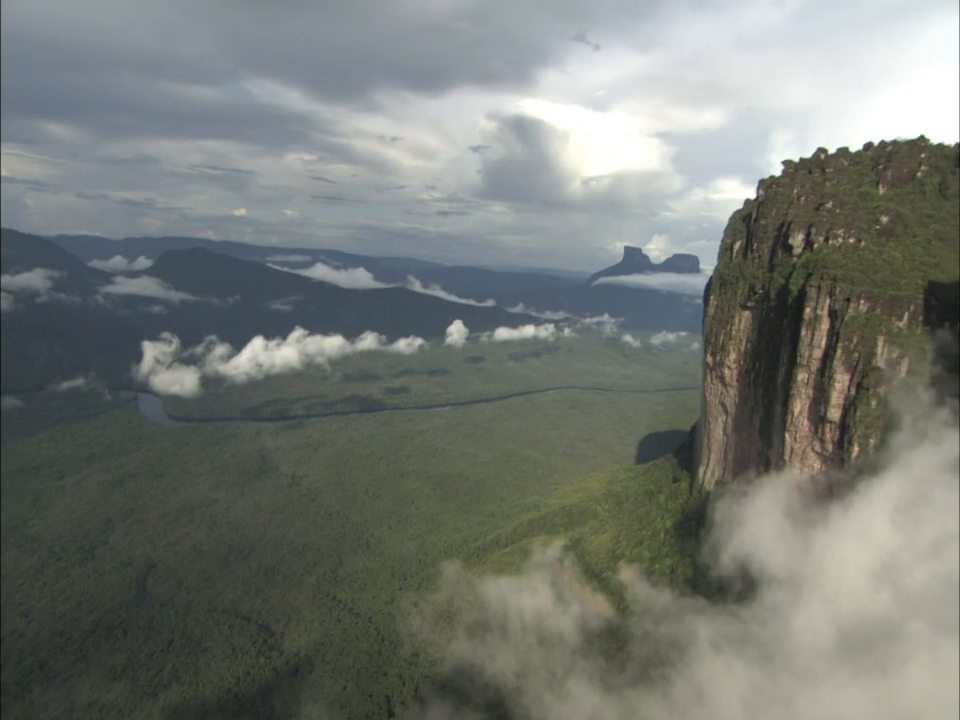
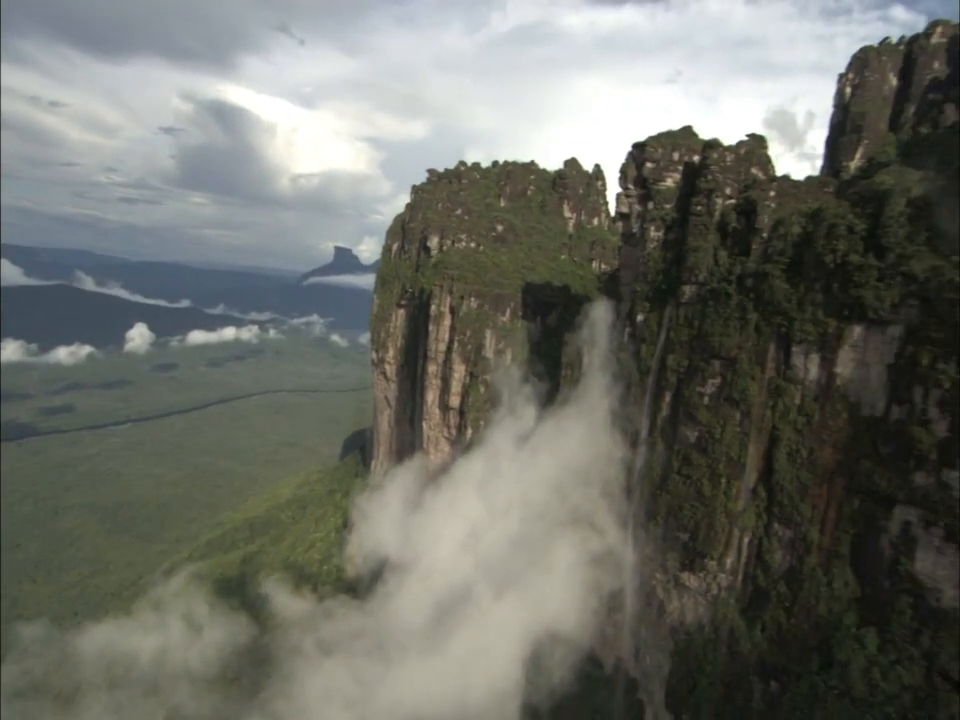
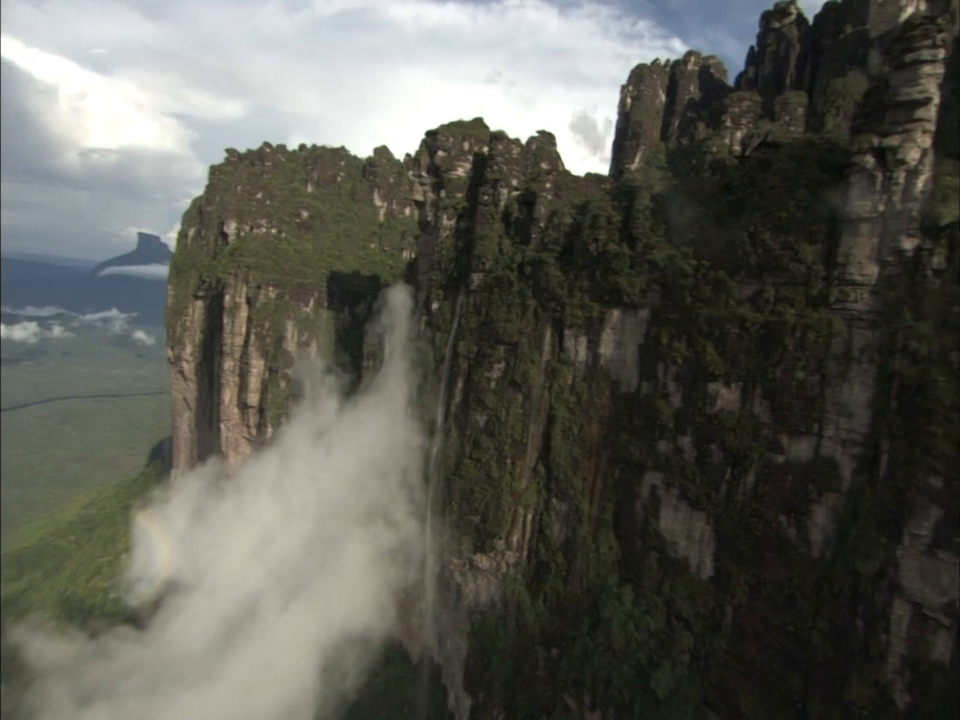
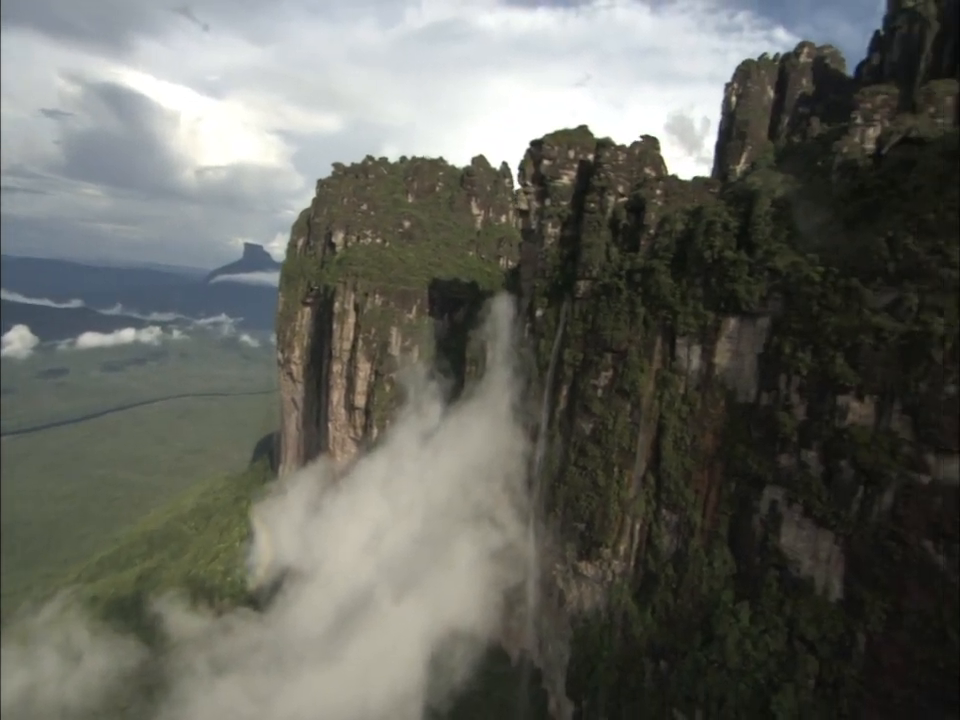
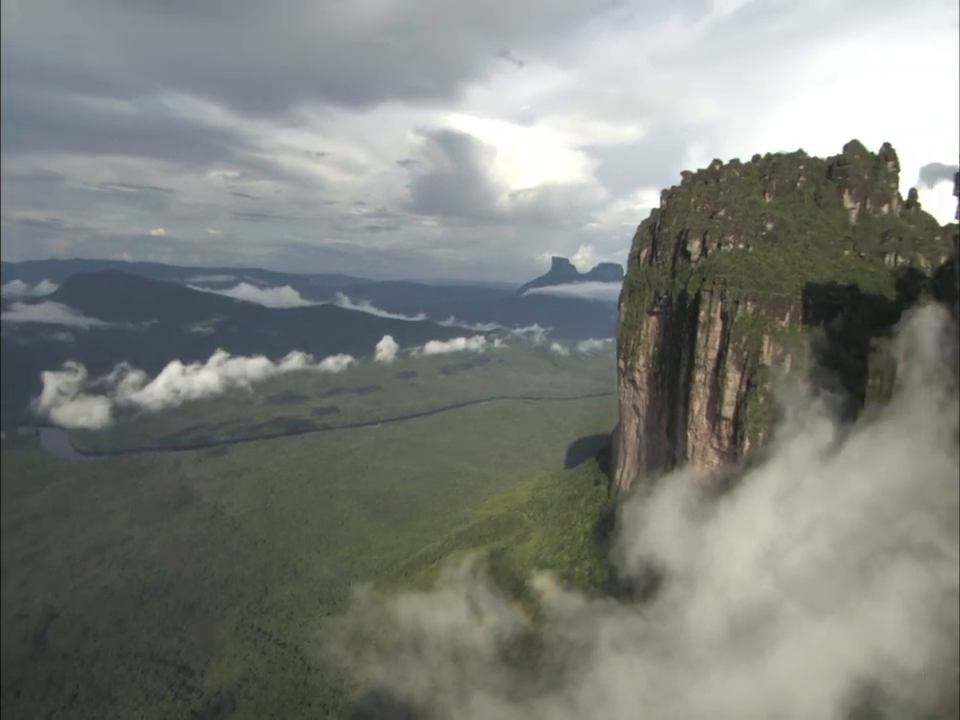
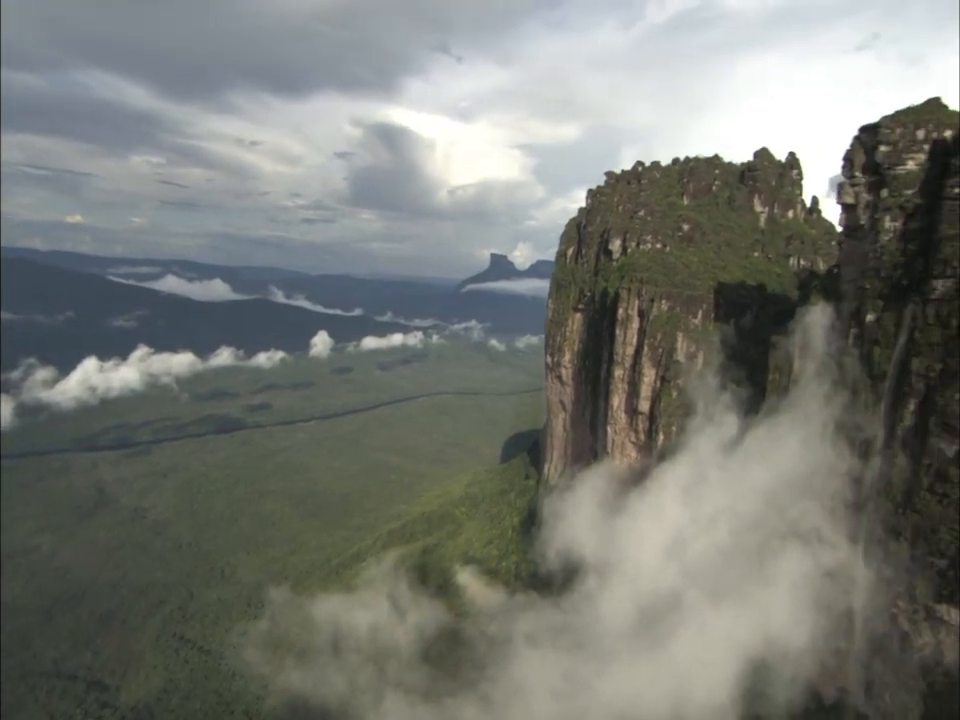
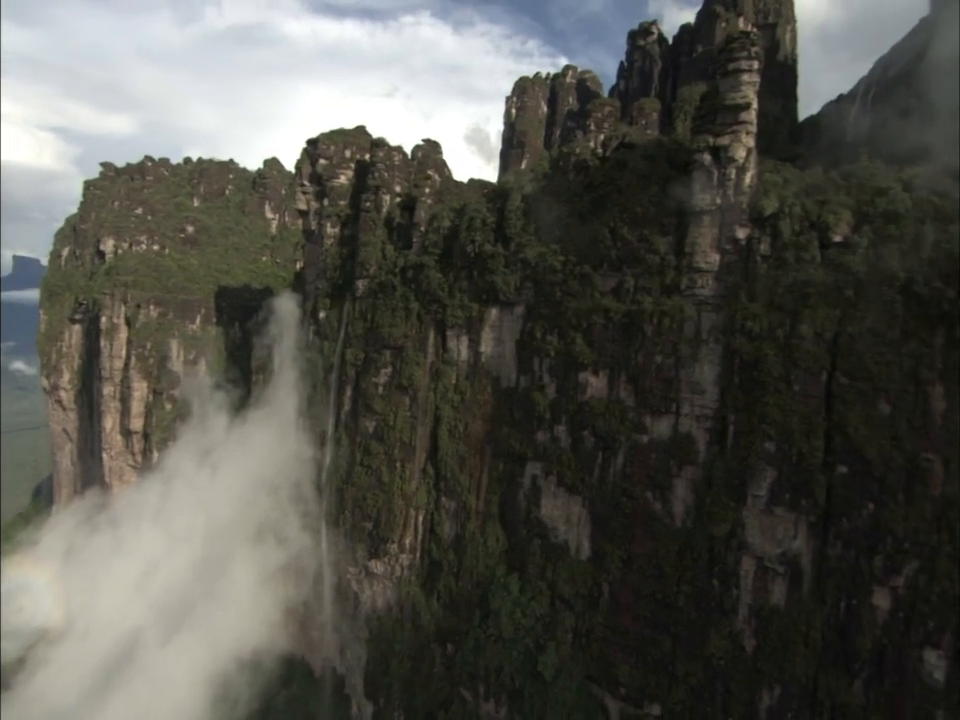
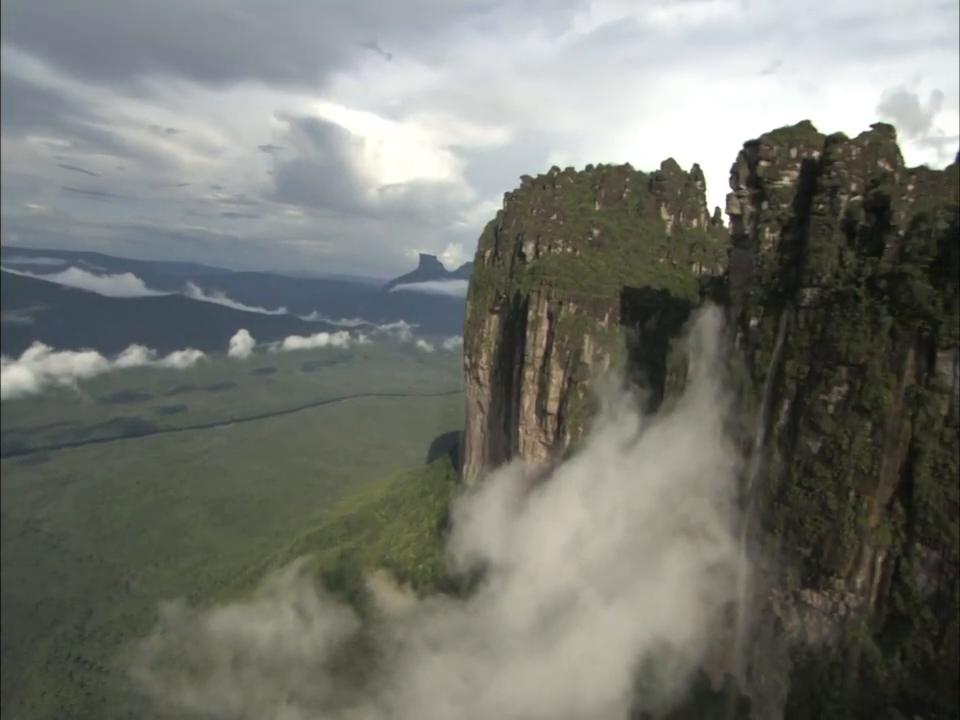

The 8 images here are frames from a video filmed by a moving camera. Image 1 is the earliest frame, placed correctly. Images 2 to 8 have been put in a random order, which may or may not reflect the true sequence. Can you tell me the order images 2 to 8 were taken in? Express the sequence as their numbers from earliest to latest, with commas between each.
5, 6, 8, 2, 4, 3, 7
